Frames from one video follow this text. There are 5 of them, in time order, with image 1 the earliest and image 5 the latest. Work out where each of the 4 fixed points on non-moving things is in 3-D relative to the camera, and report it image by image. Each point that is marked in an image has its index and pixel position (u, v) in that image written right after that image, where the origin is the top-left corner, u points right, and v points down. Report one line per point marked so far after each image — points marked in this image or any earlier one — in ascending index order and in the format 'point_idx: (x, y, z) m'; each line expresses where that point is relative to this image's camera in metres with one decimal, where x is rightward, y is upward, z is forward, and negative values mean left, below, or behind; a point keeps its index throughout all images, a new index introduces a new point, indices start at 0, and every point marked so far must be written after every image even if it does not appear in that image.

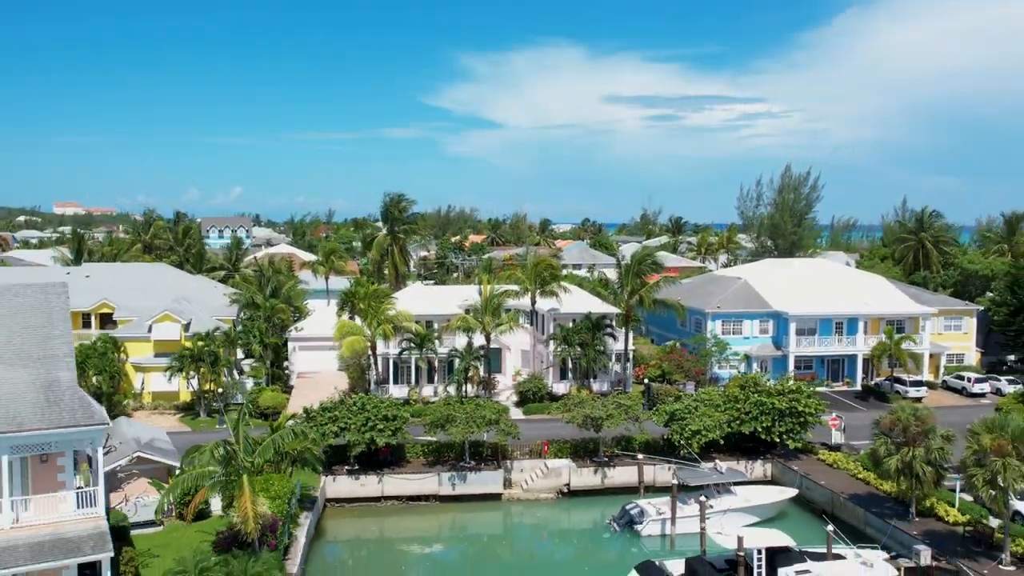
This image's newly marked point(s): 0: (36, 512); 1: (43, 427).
0: (-9.5, -4.5, +19.9) m
1: (-9.3, -2.7, +19.7) m
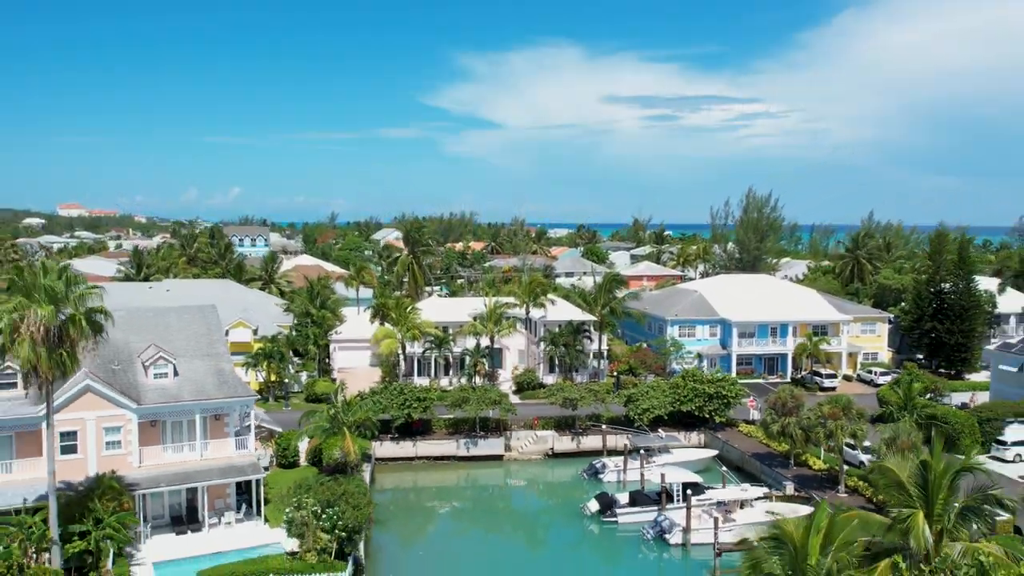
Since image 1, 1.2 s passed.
0: (-9.6, -5.2, +31.9) m
1: (-9.3, -3.4, +31.6) m
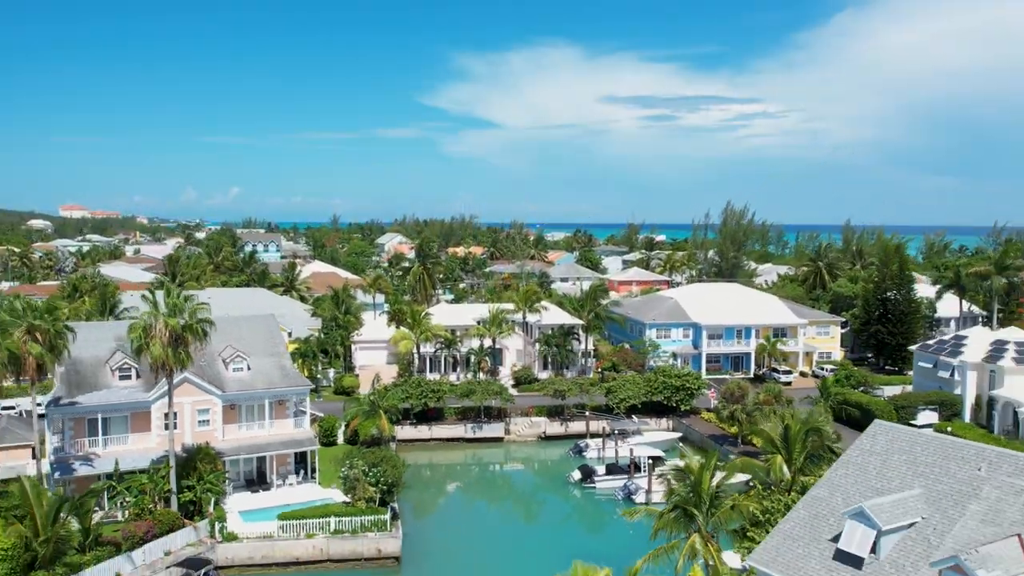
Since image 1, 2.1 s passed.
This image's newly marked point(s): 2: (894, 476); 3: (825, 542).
0: (-9.6, -5.7, +40.8) m
1: (-9.4, -4.0, +40.6) m
2: (+7.6, -3.7, +19.7) m
3: (+5.9, -4.8, +18.9) m
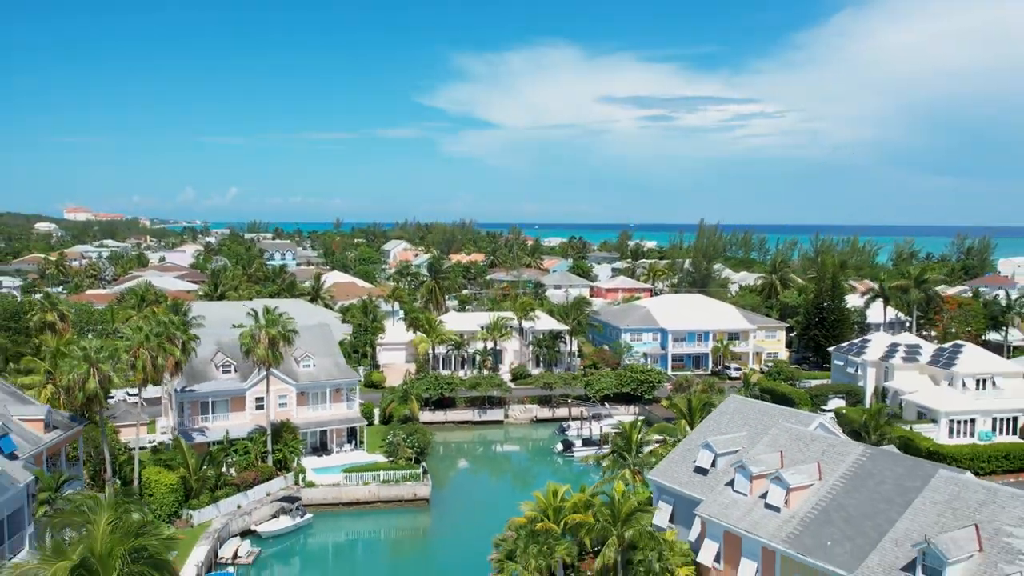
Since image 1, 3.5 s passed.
0: (-9.7, -6.7, +54.7) m
1: (-9.5, -4.9, +54.5) m
2: (+7.5, -4.6, +33.6) m
3: (+5.8, -5.8, +32.8) m
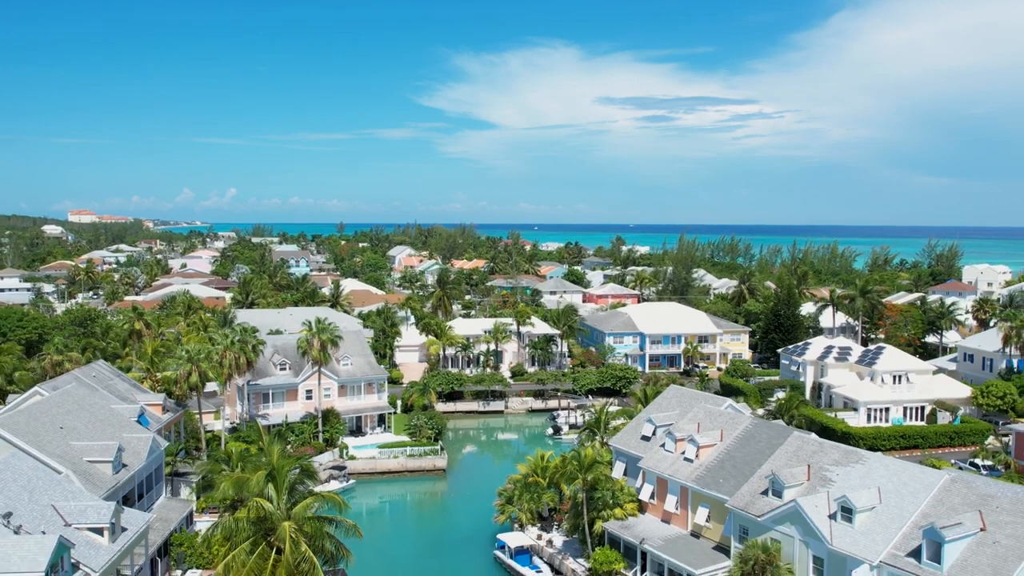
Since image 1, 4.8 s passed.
0: (-9.8, -7.6, +67.7) m
1: (-9.6, -5.8, +67.4) m
2: (+7.4, -5.6, +46.6) m
3: (+5.8, -6.7, +45.8) m
